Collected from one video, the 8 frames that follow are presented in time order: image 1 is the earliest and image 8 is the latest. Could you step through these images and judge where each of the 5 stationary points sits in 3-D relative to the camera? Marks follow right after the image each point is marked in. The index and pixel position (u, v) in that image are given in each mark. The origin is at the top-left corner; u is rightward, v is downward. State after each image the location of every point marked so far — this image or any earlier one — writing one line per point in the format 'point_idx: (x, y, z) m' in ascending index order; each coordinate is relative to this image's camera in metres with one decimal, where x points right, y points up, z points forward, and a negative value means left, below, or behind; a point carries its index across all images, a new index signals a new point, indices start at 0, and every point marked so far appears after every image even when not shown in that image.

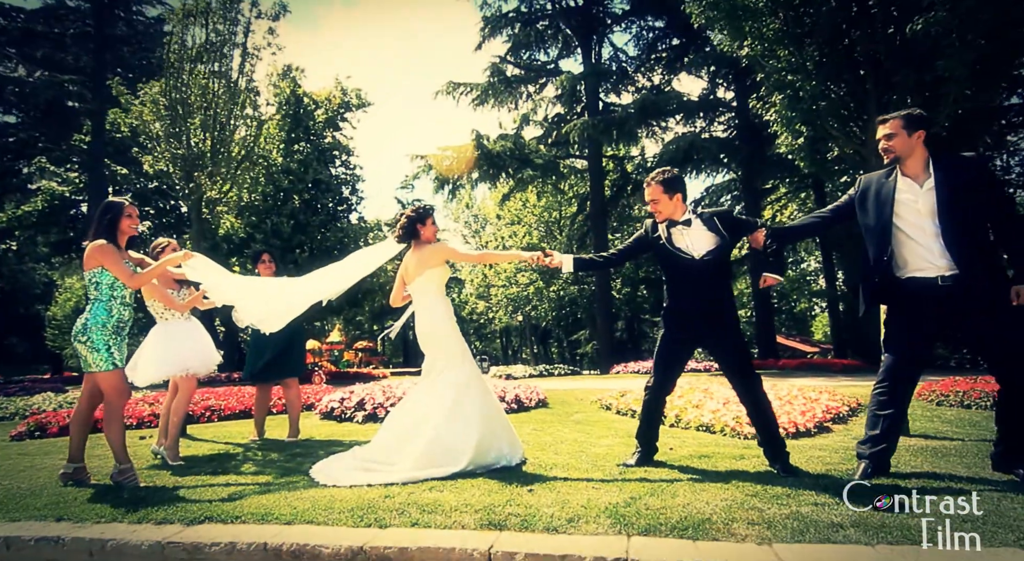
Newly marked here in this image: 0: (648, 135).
0: (+4.3, +4.5, +19.4) m
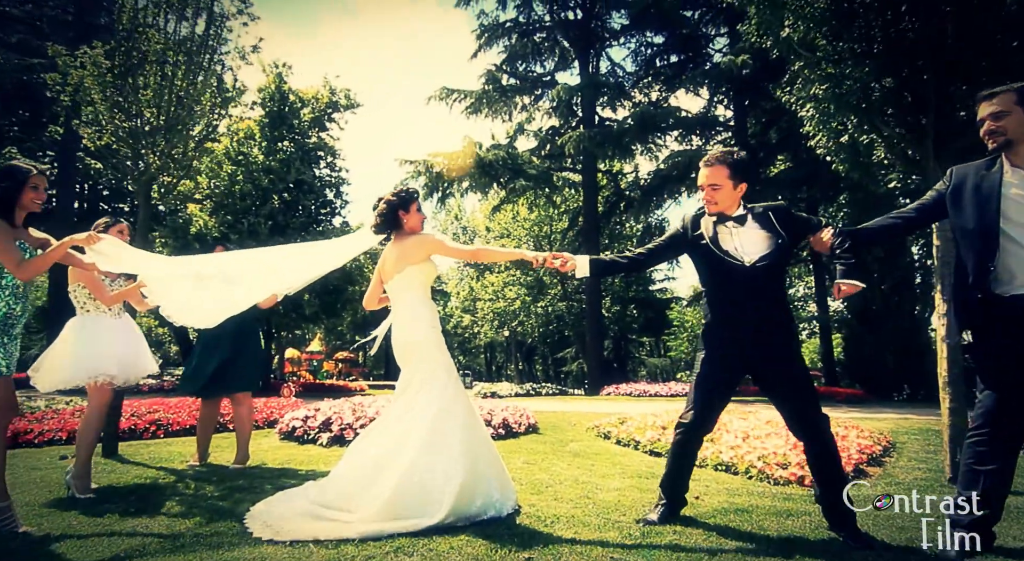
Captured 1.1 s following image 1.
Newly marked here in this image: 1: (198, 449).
0: (+4.1, +4.0, +18.7) m
1: (-3.0, -1.6, +5.5) m
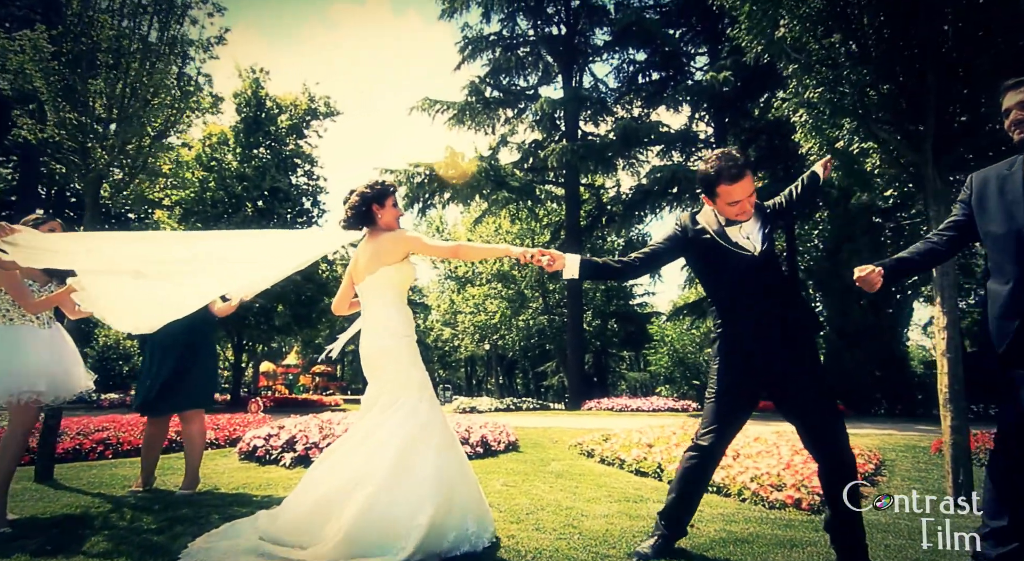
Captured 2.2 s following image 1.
0: (+3.6, +3.5, +18.6) m
1: (-3.2, -1.6, +5.0) m
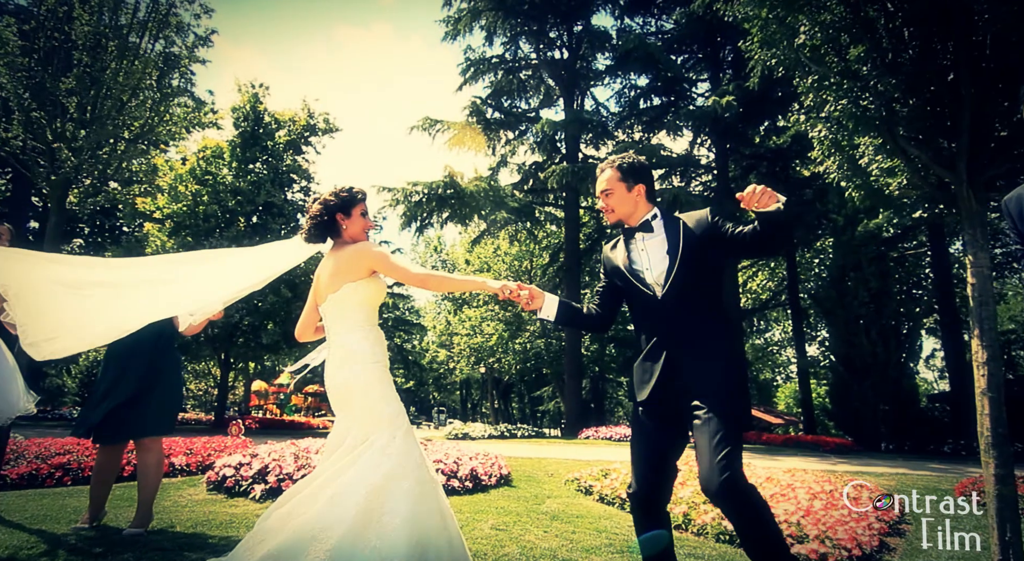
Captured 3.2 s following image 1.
0: (+3.5, +2.8, +18.3) m
1: (-3.2, -1.7, +4.5) m
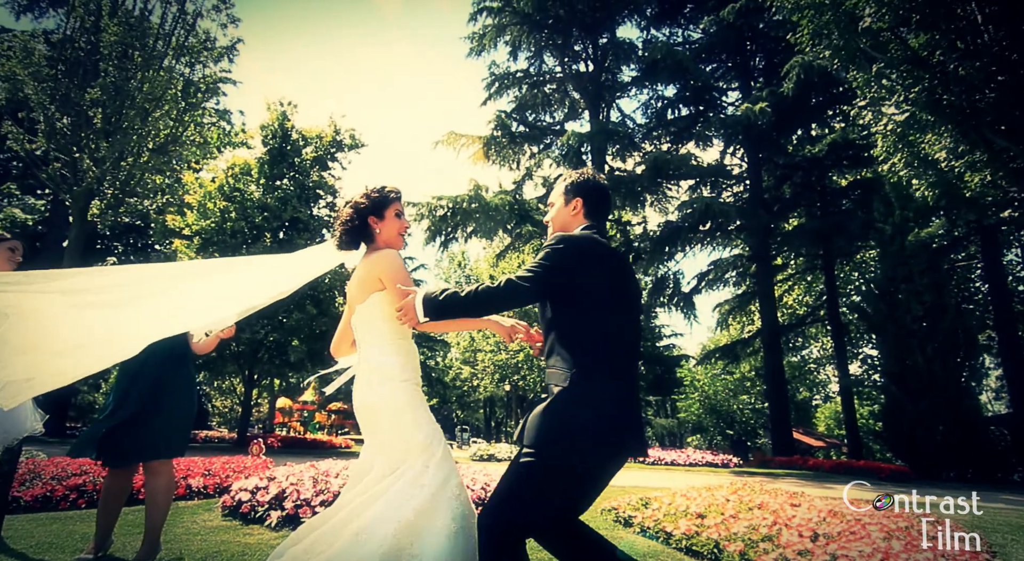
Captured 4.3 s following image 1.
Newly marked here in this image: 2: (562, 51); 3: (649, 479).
0: (+4.4, +2.3, +17.8) m
1: (-3.0, -1.8, +4.2) m
2: (+1.6, +7.5, +19.0) m
3: (+2.3, -3.2, +9.5) m
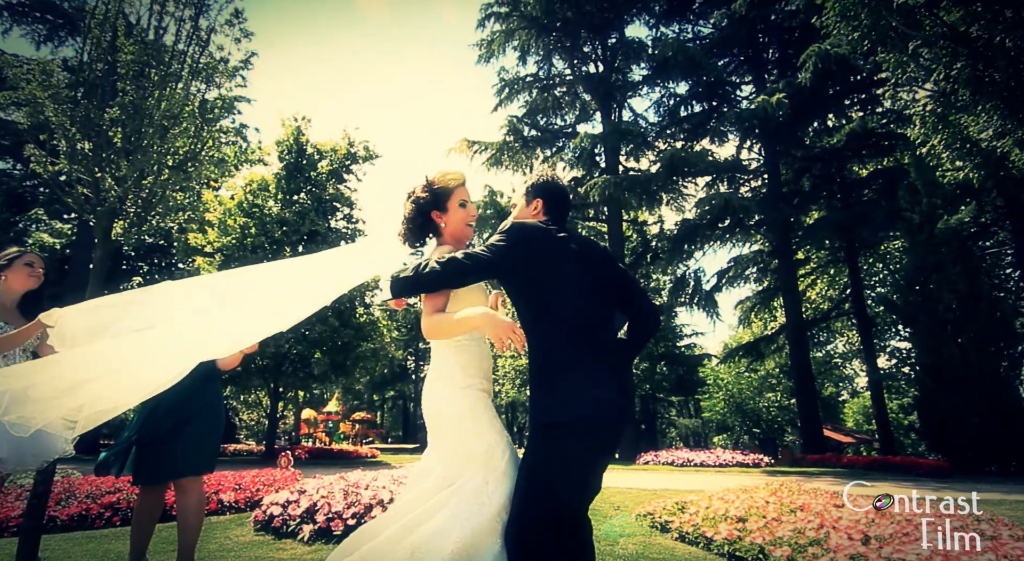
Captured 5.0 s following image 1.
0: (+4.9, +2.4, +17.6) m
1: (-2.7, -2.0, +4.2) m
2: (+2.0, +7.4, +19.0) m
3: (+2.7, -3.2, +9.4) m
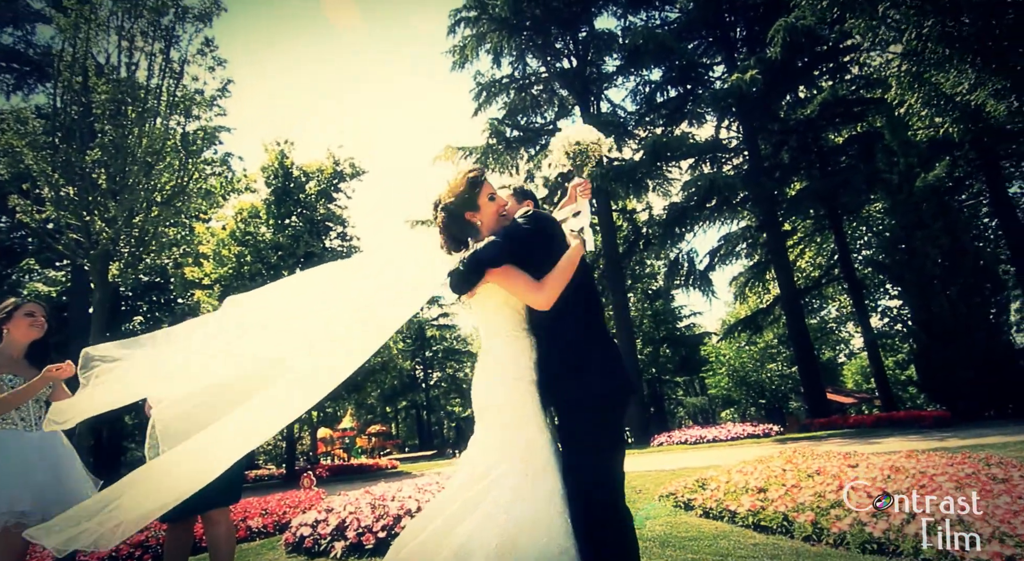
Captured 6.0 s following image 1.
0: (+4.5, +2.8, +17.8) m
1: (-2.4, -2.3, +4.3) m
2: (+1.1, +7.6, +19.2) m
3: (+3.1, -3.0, +9.6) m
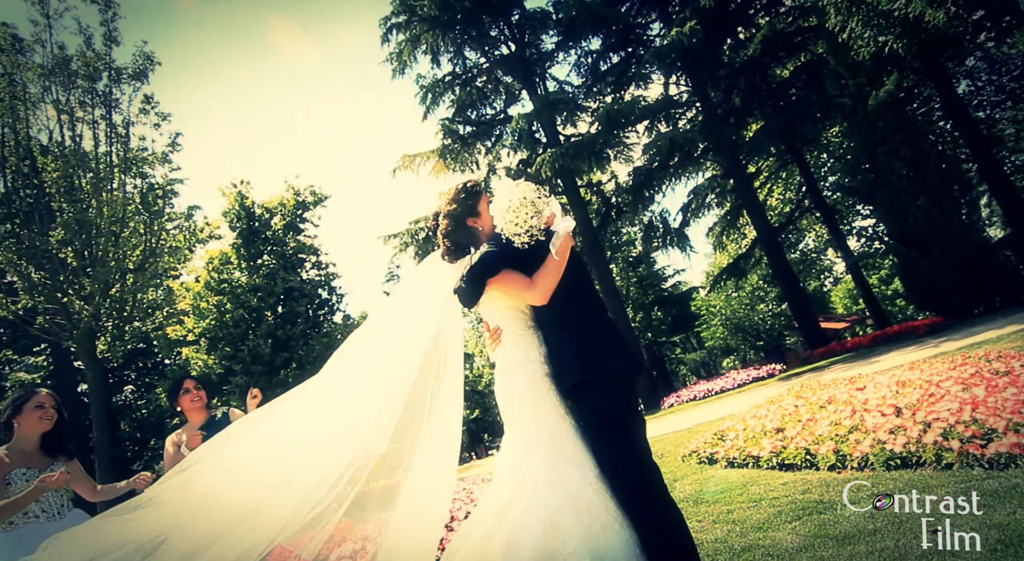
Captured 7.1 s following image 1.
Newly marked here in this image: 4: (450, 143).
0: (+3.4, +3.8, +17.9) m
1: (-2.0, -2.7, +4.3) m
2: (-1.0, +7.8, +19.1) m
3: (+3.3, -2.2, +9.7) m
4: (-2.0, +4.4, +18.7) m
